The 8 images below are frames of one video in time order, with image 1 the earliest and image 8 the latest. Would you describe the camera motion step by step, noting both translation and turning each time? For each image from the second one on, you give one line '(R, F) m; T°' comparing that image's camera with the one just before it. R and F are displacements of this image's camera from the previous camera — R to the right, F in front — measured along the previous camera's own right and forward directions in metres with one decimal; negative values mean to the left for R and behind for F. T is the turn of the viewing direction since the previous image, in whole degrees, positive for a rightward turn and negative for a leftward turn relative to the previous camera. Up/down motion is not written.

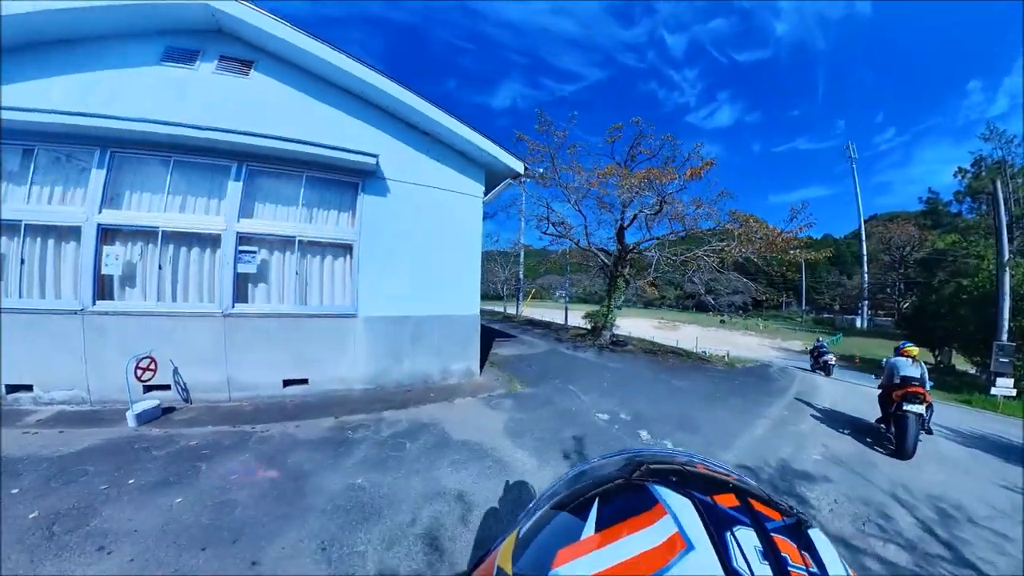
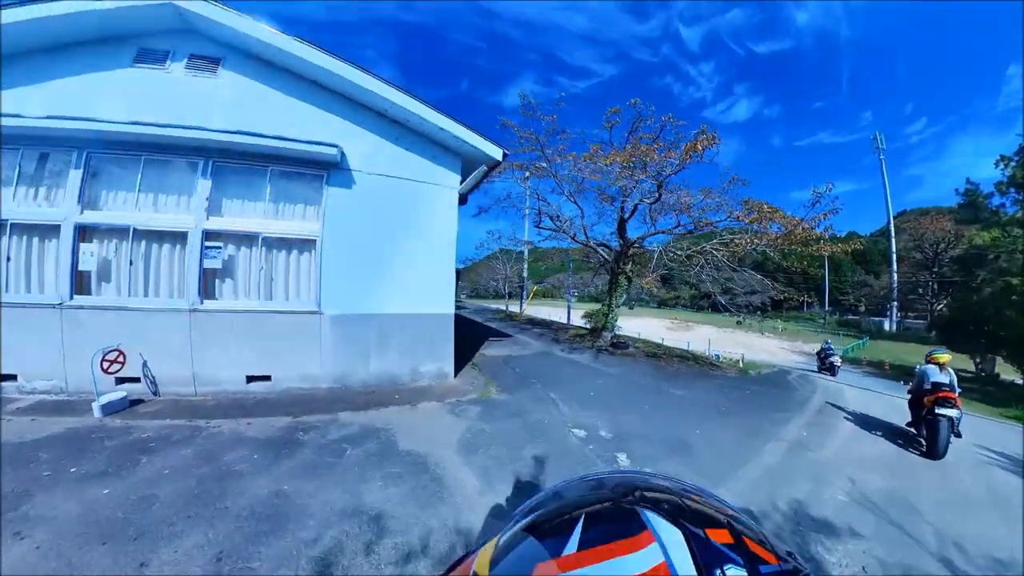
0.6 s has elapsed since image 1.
(+1.1, +0.3) m; -6°
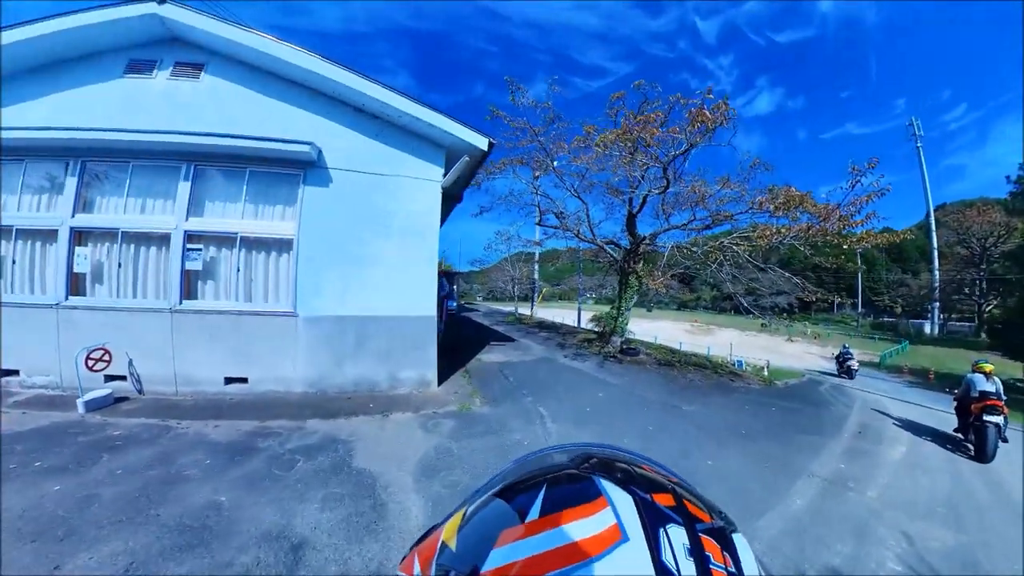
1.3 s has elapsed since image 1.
(+0.9, +0.3) m; -6°
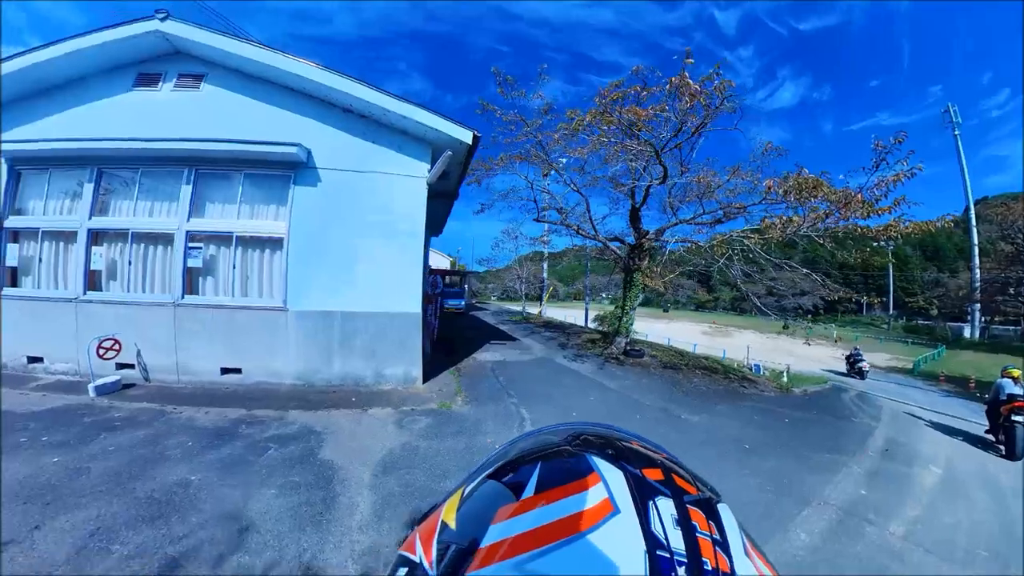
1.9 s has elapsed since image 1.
(+0.8, +0.1) m; -5°
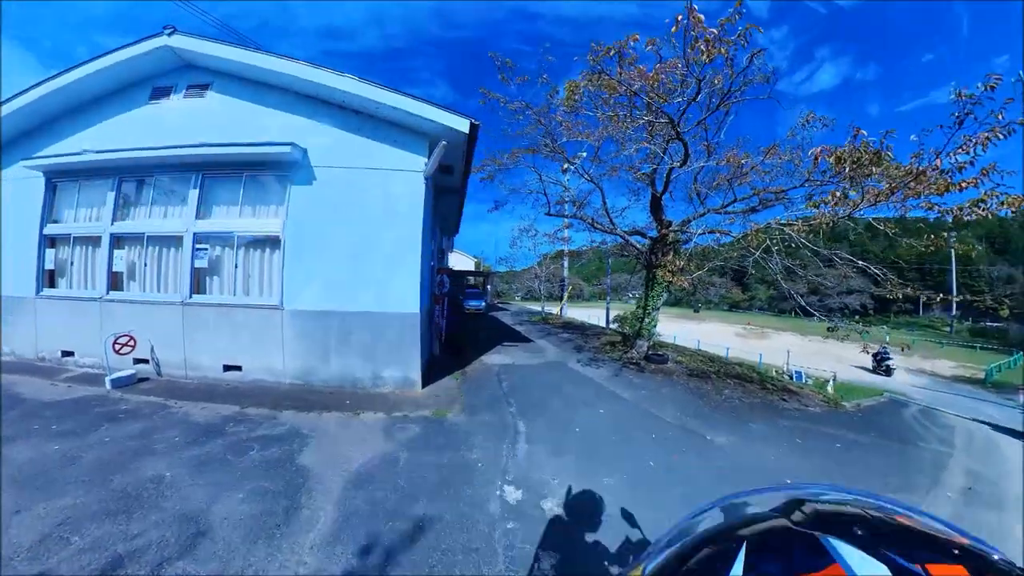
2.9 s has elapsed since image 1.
(+0.8, +0.4) m; -7°
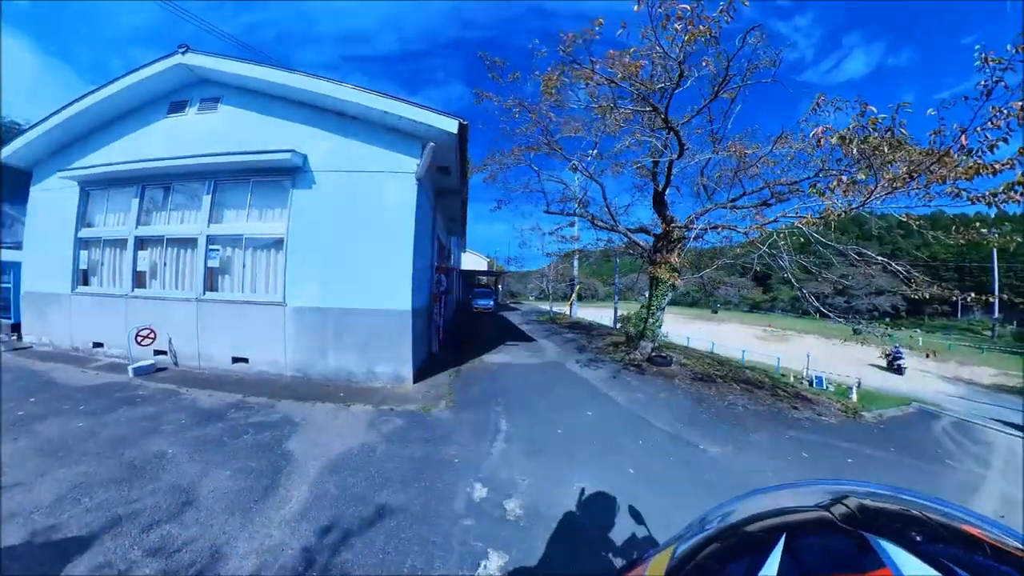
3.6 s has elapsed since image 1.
(+0.7, 0.0) m; -5°
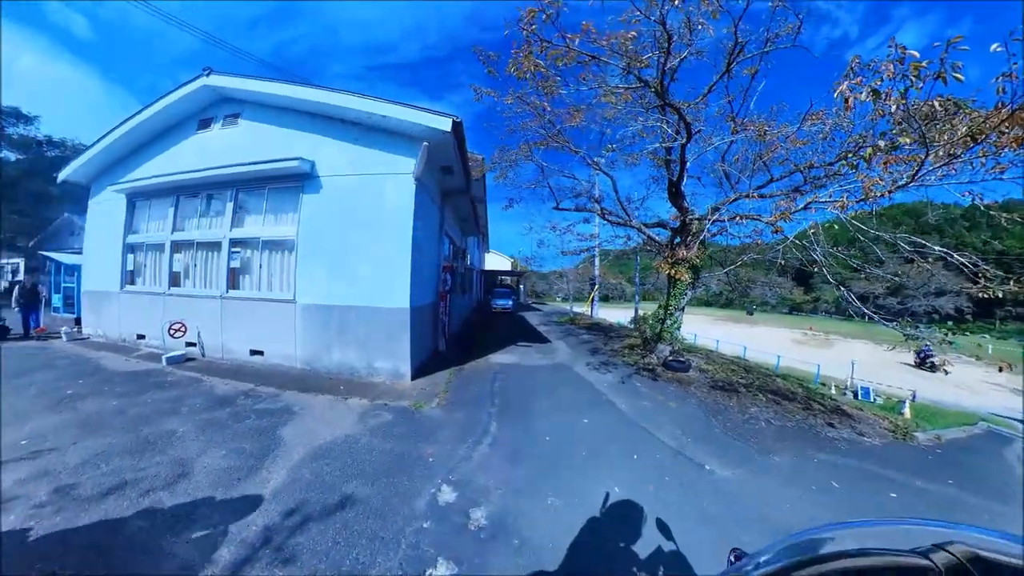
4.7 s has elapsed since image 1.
(+0.9, +0.2) m; -8°
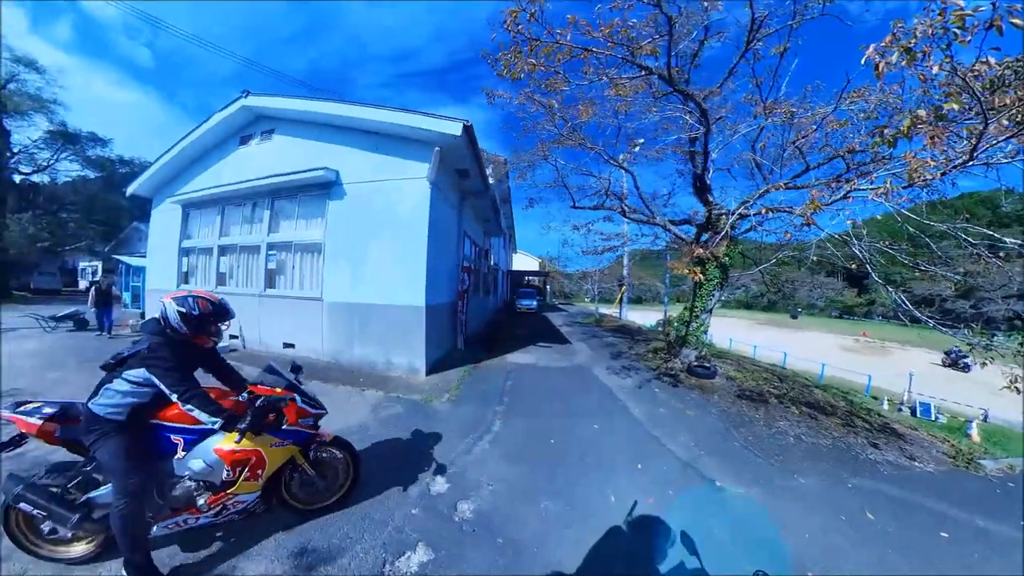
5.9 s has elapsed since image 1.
(+0.6, +0.1) m; -8°
